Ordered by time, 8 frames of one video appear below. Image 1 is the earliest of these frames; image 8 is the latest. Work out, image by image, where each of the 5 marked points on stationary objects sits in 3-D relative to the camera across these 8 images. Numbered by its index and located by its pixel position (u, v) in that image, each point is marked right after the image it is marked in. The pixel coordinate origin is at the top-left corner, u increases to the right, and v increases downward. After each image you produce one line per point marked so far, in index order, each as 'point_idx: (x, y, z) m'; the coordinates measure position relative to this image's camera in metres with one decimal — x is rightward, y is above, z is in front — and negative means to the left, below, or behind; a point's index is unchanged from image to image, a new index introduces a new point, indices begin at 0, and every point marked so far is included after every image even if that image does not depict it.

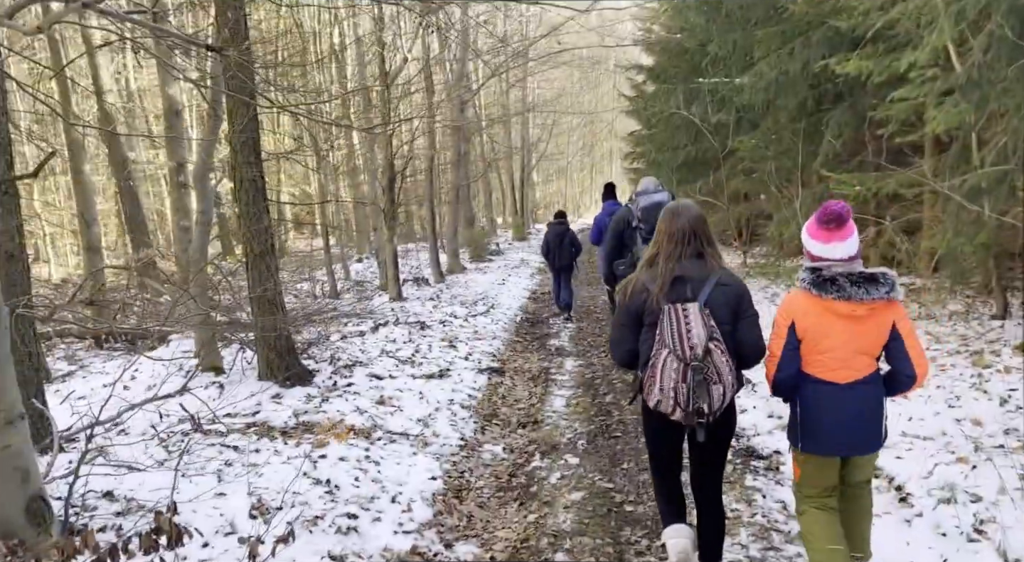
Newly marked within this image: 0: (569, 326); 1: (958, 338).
0: (+0.9, -0.7, +12.7) m
1: (+4.6, -0.6, +8.7) m
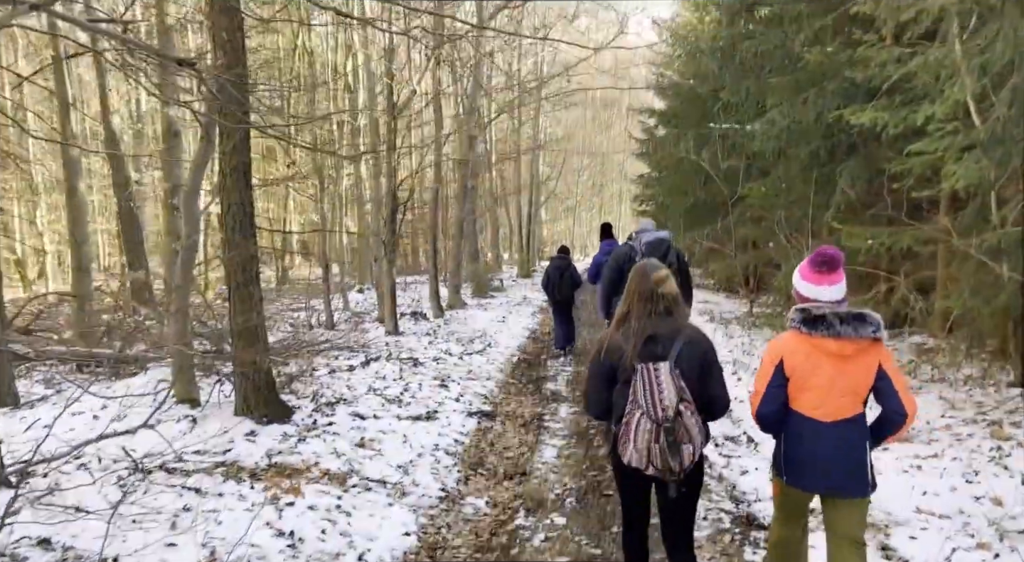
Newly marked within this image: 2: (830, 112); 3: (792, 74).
0: (+0.8, -1.3, +12.2) m
1: (+4.6, -1.2, +8.3) m
2: (+4.6, +2.4, +12.1) m
3: (+4.5, +3.3, +13.6) m
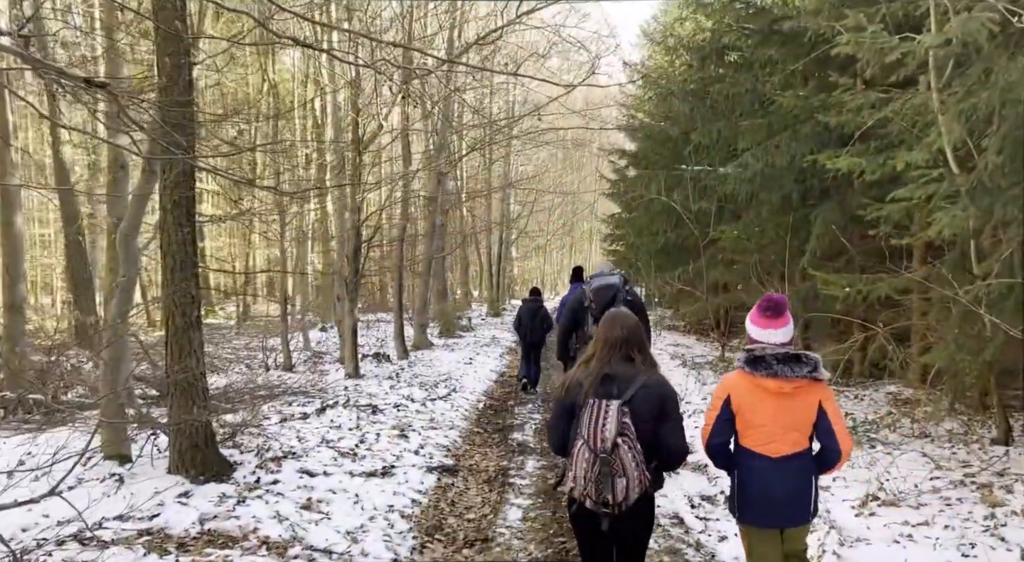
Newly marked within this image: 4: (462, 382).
0: (+0.3, -1.9, +11.7) m
1: (+4.2, -1.7, +7.9) m
2: (+4.1, +1.8, +11.8) m
3: (+4.0, +2.6, +13.4) m
4: (-0.9, -1.8, +14.6) m
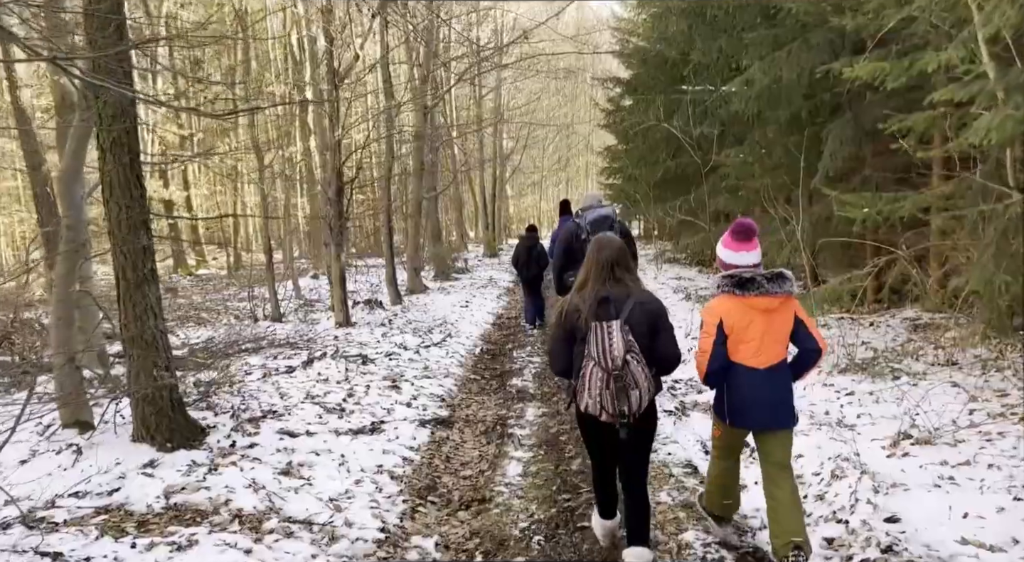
0: (+0.3, -1.1, +11.1) m
1: (+4.2, -1.0, +7.3) m
2: (+4.0, +2.8, +11.0) m
3: (+3.8, +3.7, +12.5) m
4: (-0.9, -0.8, +14.0) m
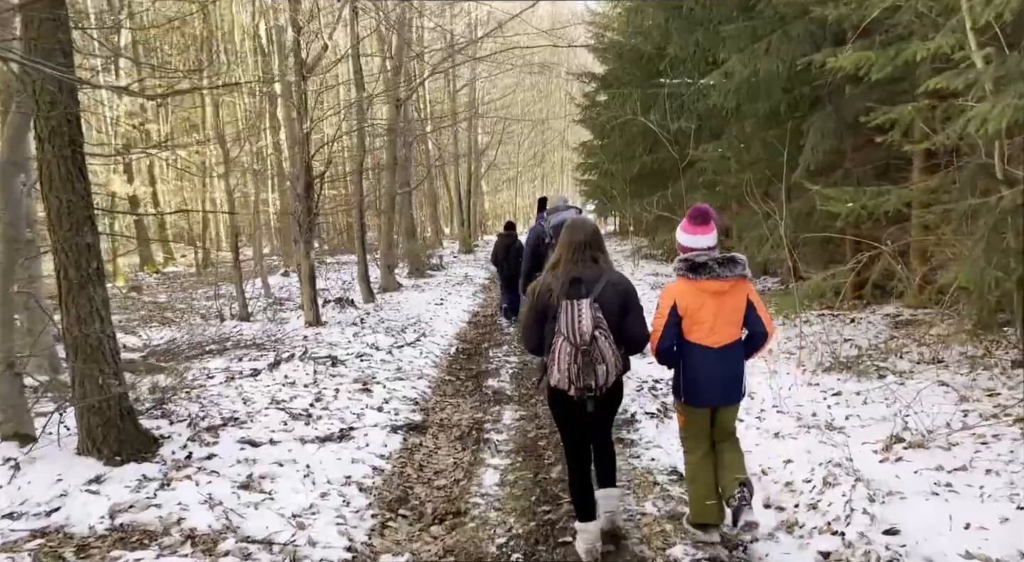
0: (0.0, -1.0, +10.8) m
1: (+4.0, -1.0, +7.0) m
2: (+3.6, +2.8, +10.7) m
3: (+3.5, +3.8, +12.2) m
4: (-1.3, -0.7, +13.7) m
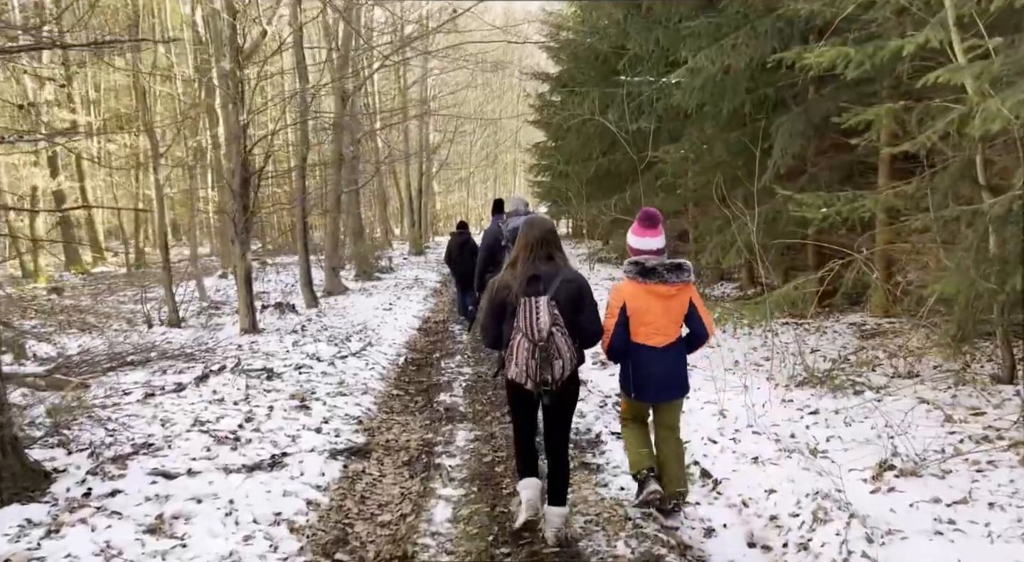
0: (-0.6, -1.1, +10.1) m
1: (+3.6, -1.0, +6.6) m
2: (+3.1, +2.7, +10.3) m
3: (+2.8, +3.7, +11.8) m
4: (-2.0, -0.8, +12.9) m
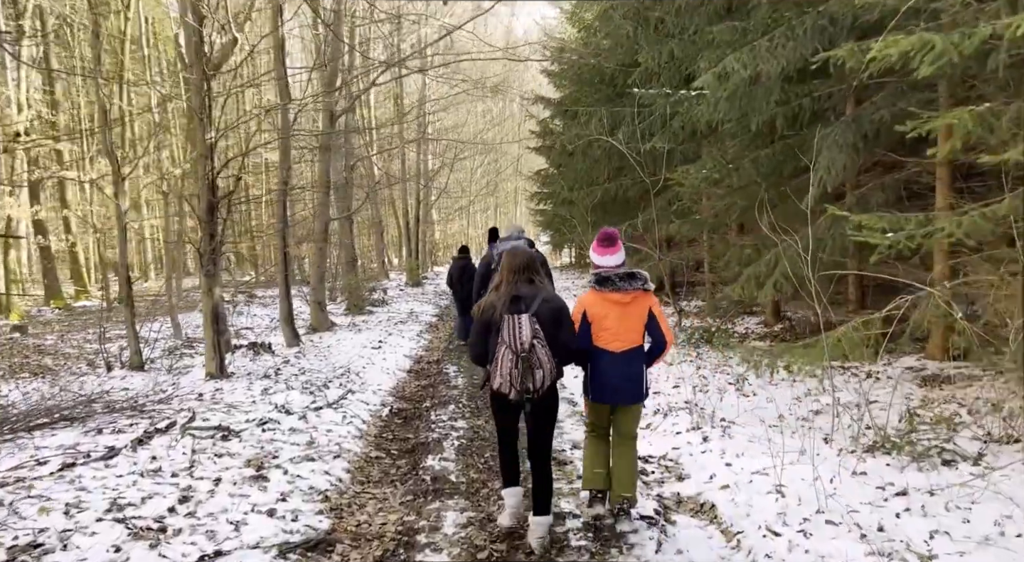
0: (-0.6, -1.5, +8.6) m
1: (+3.6, -1.3, +5.1) m
2: (+3.1, +2.3, +8.9) m
3: (+2.8, +3.2, +10.4) m
4: (-2.0, -1.3, +11.4) m
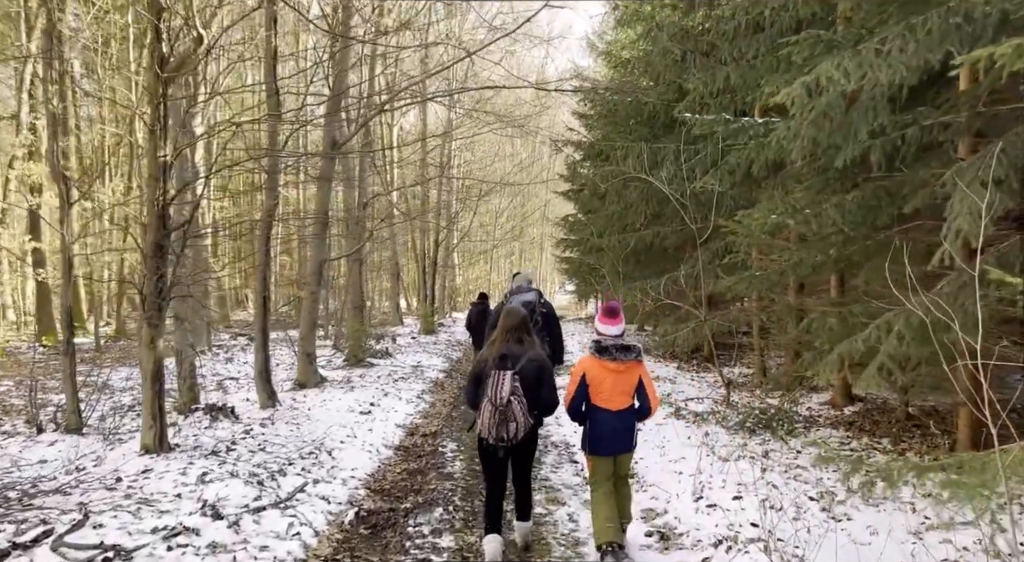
0: (-0.5, -2.0, +6.3) m
1: (+3.6, -1.8, +2.7) m
2: (+3.3, +1.7, +6.7) m
3: (+3.1, +2.5, +8.3) m
4: (-1.9, -1.9, +9.1) m
